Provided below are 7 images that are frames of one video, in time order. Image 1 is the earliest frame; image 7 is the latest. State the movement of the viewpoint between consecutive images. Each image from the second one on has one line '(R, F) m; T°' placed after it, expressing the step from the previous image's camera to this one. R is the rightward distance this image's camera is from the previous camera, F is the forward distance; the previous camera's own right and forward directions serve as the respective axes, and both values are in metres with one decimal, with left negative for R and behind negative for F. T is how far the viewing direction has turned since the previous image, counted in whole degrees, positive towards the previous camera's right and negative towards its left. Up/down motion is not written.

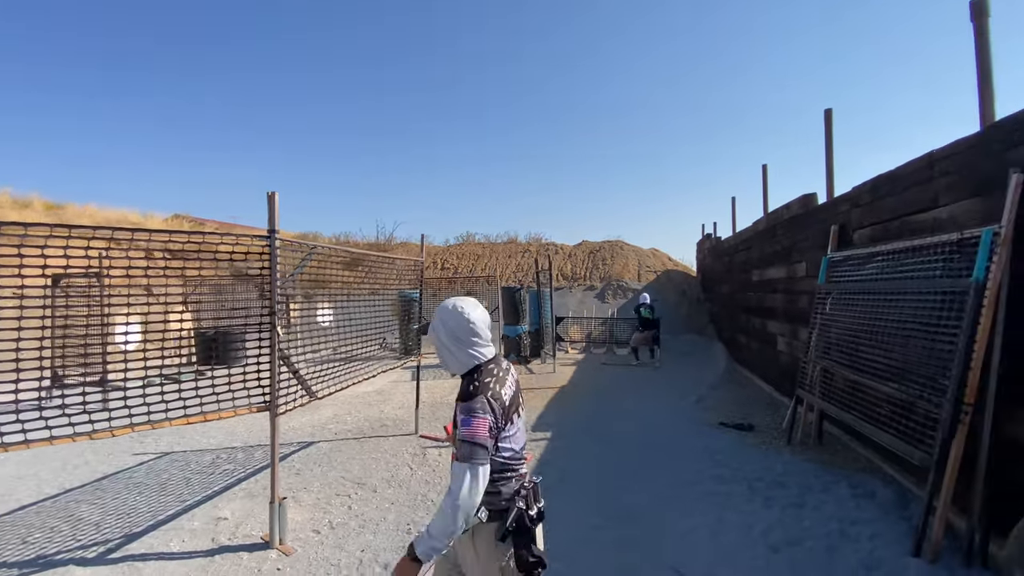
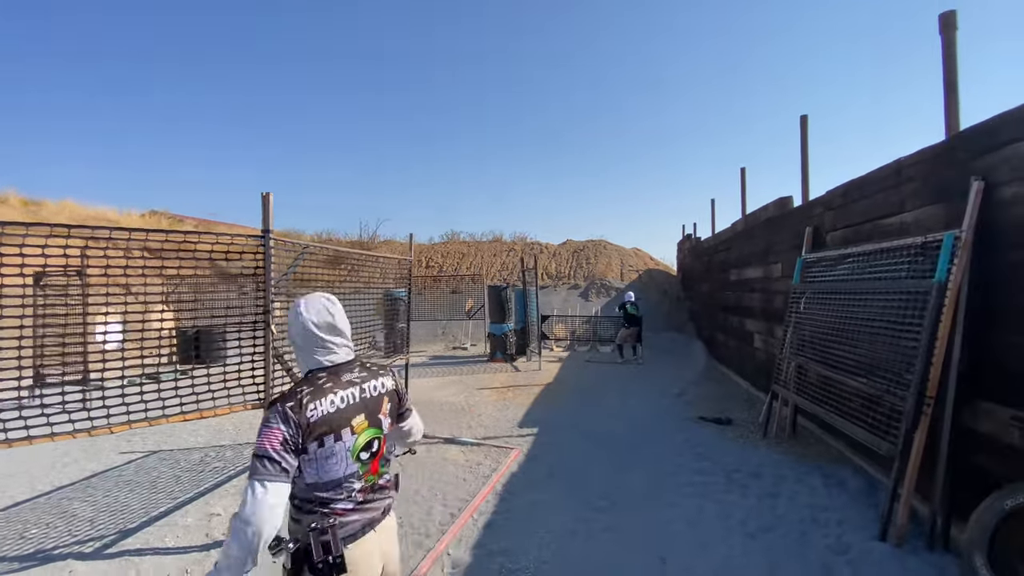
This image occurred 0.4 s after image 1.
(-0.1, -0.1) m; +2°
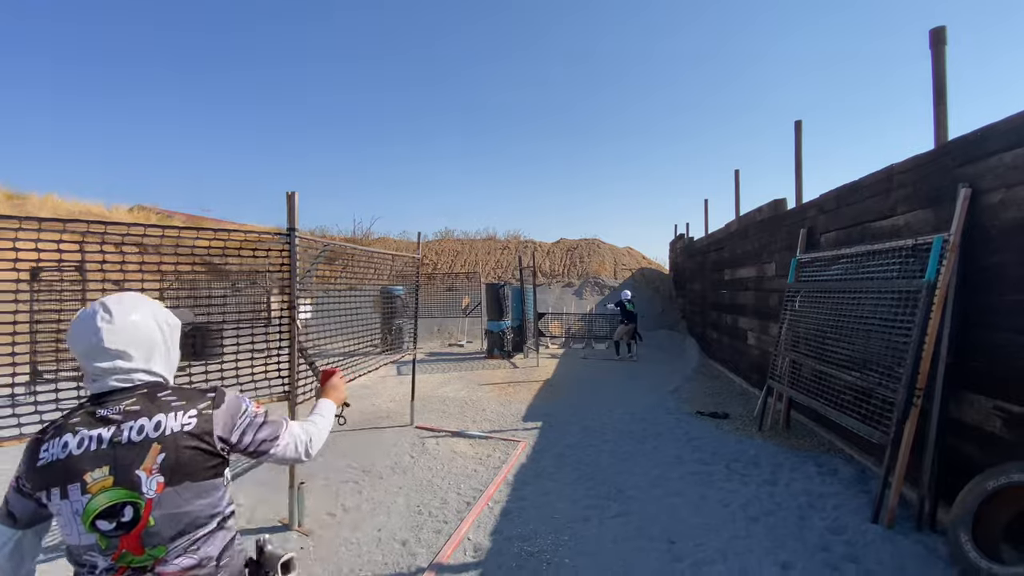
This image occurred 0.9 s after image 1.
(-0.2, -0.2) m; +1°
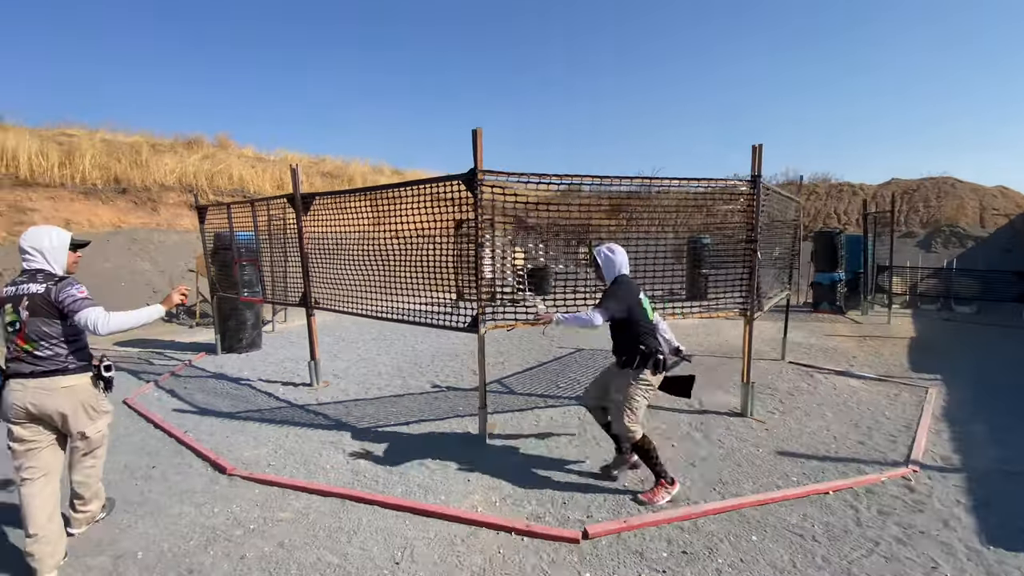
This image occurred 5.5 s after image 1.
(-1.5, -1.4) m; -29°
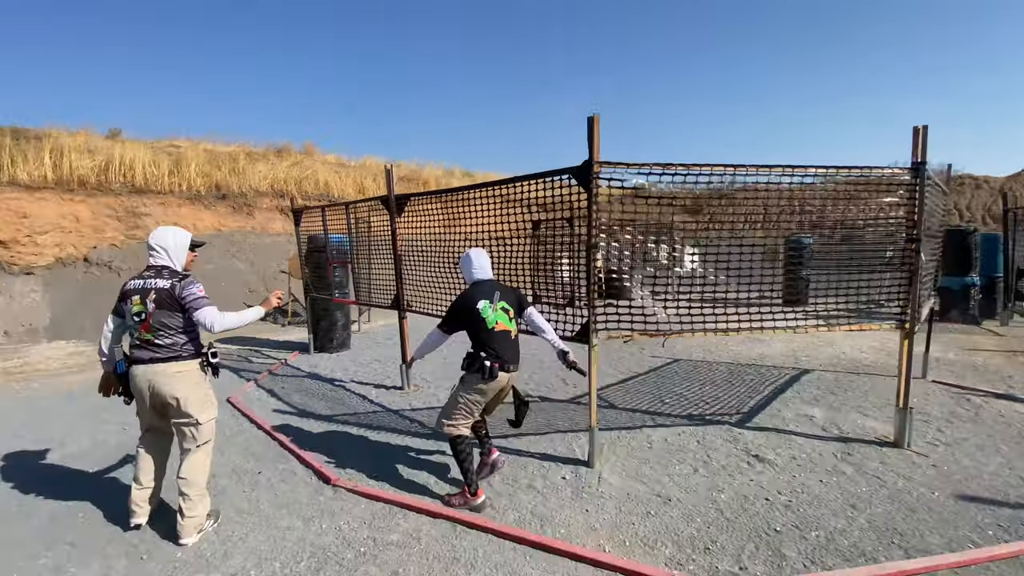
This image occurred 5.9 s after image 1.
(-0.4, +0.3) m; -7°
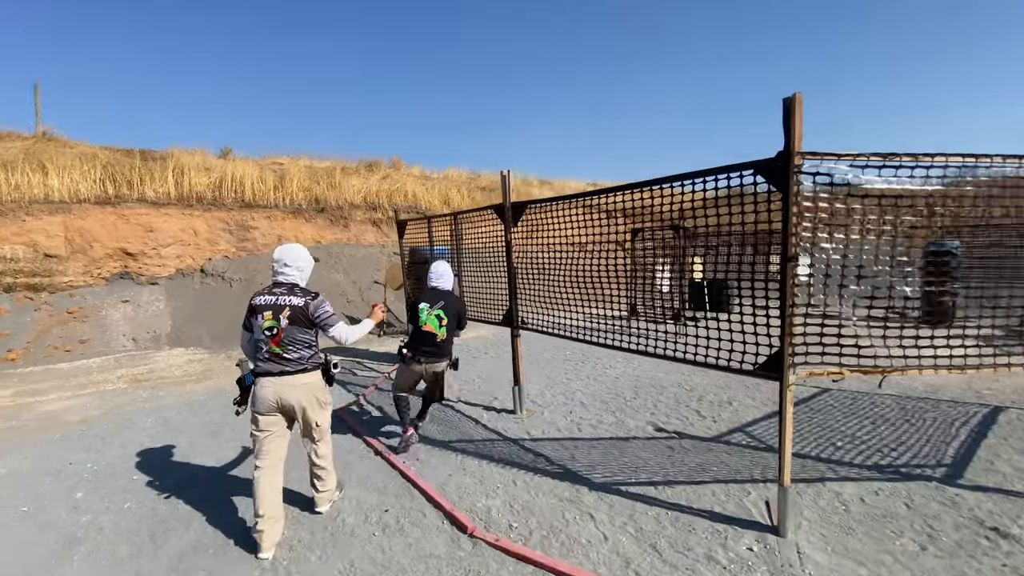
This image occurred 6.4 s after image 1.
(-0.6, +0.5) m; -8°
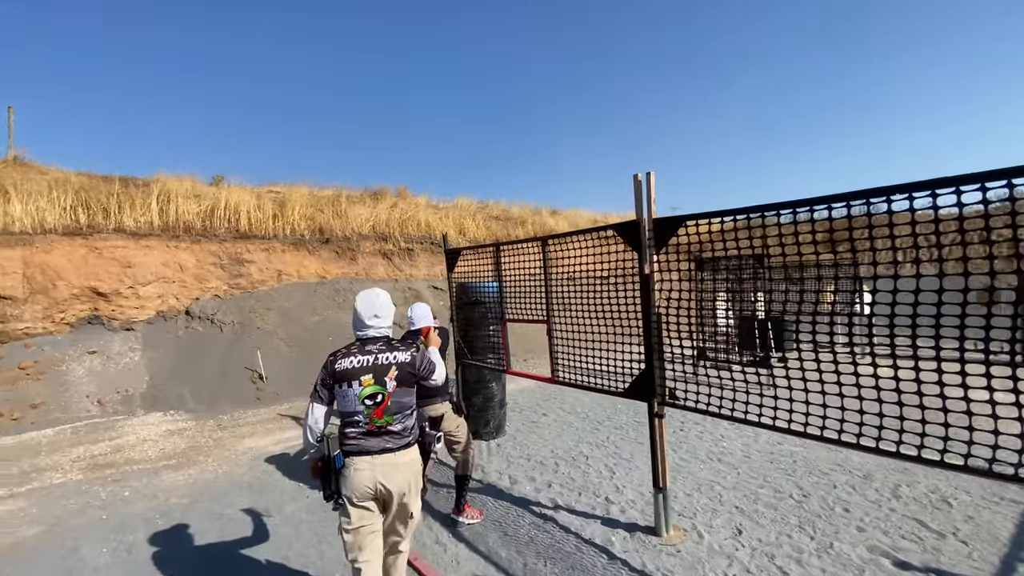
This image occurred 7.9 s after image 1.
(-1.1, +1.6) m; +1°
